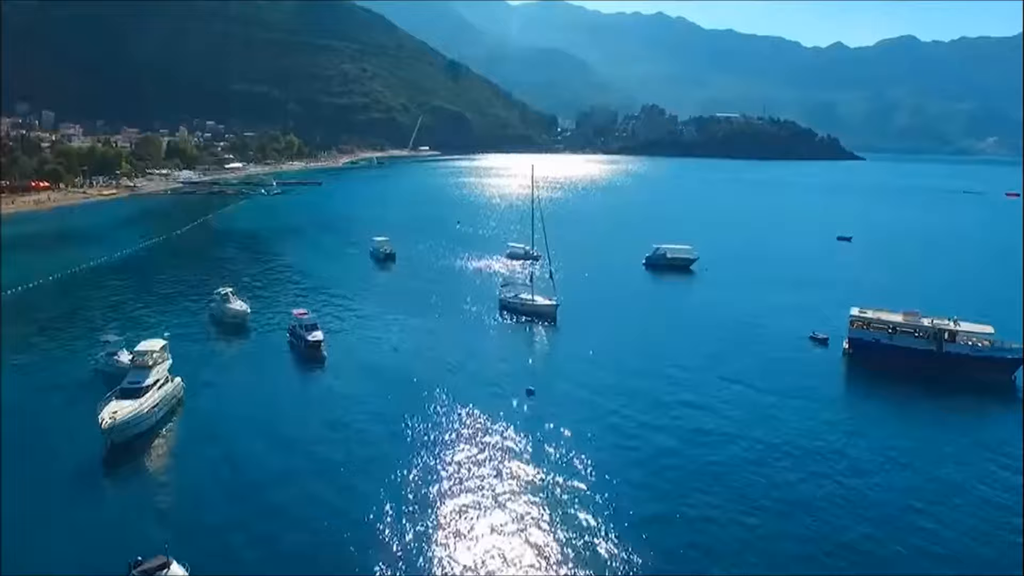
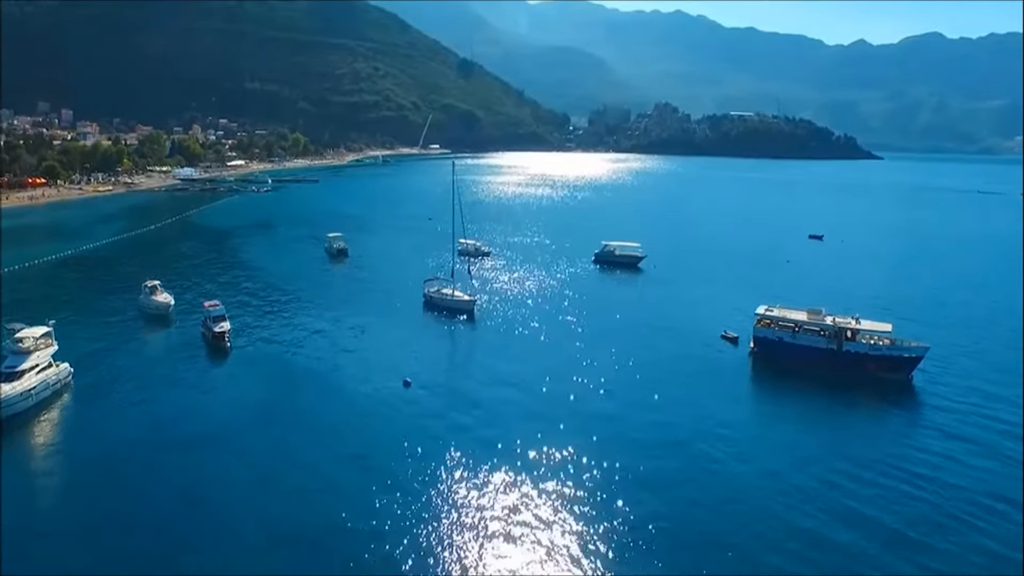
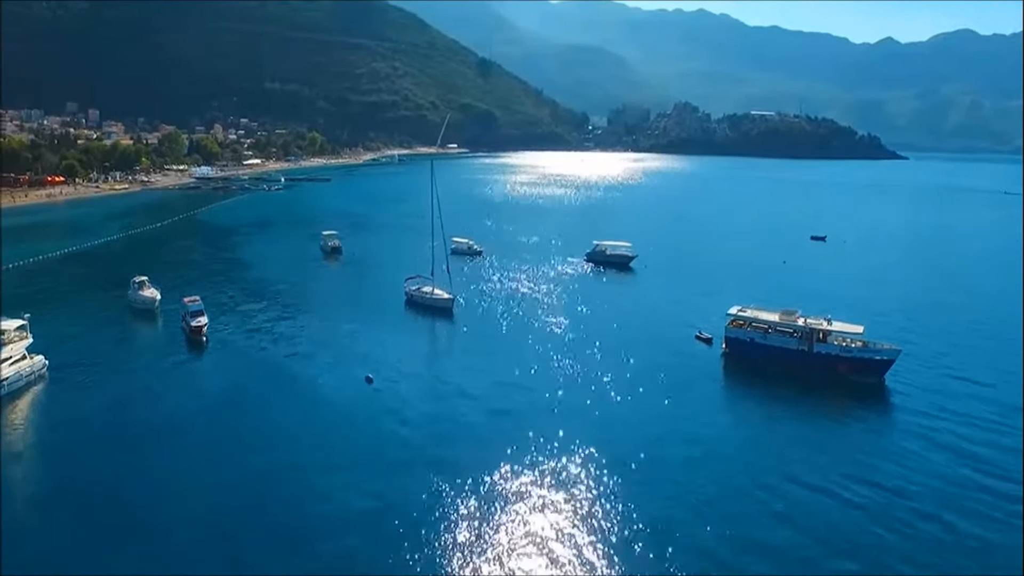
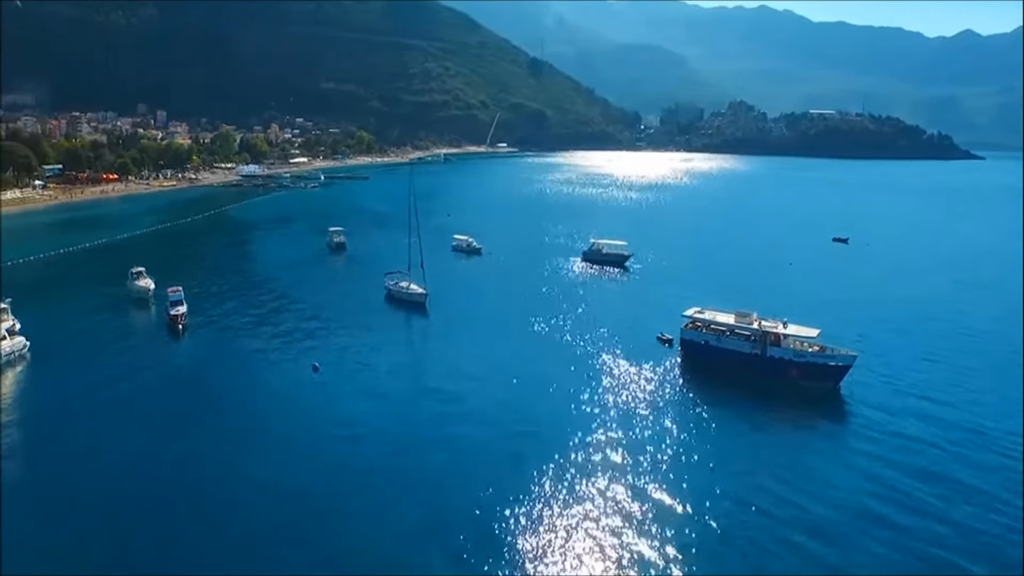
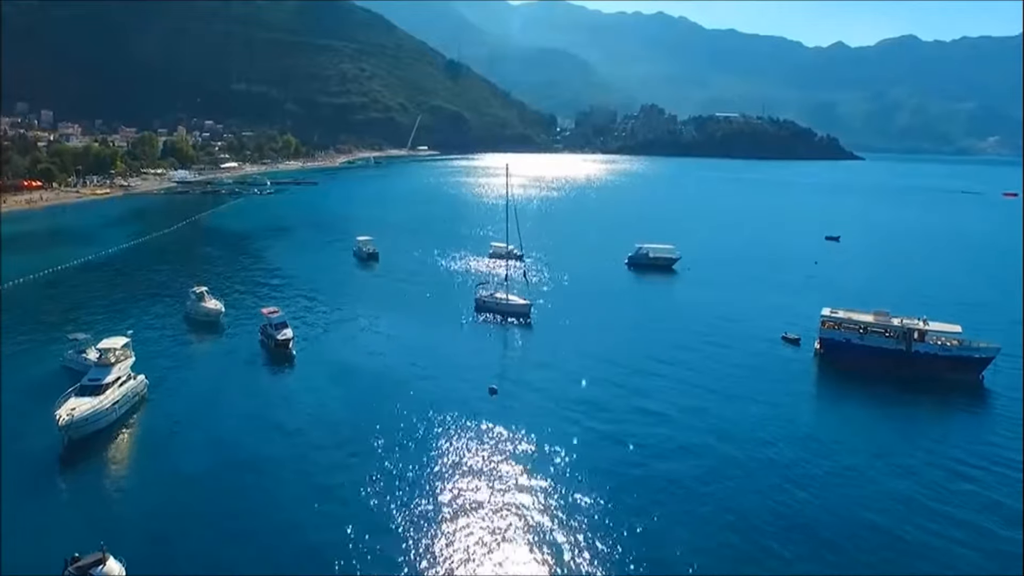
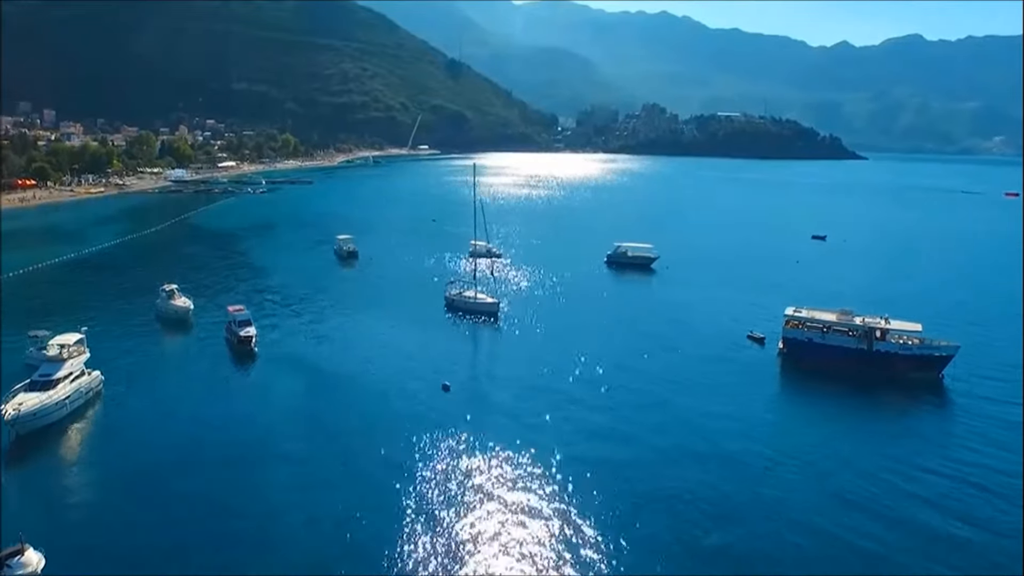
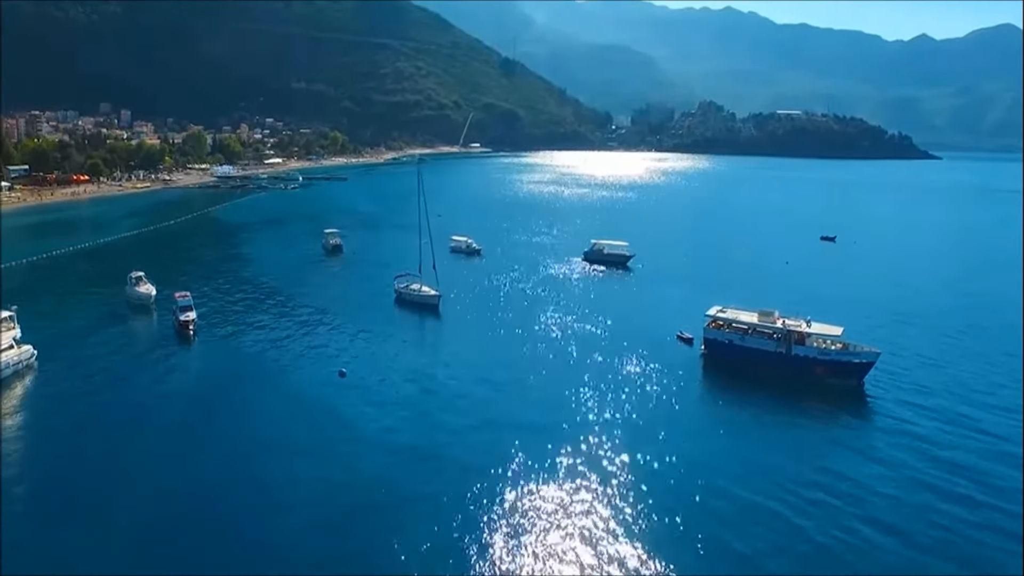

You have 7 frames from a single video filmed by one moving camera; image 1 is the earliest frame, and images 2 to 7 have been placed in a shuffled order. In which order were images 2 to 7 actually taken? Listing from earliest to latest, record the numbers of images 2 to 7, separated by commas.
5, 6, 2, 3, 7, 4
